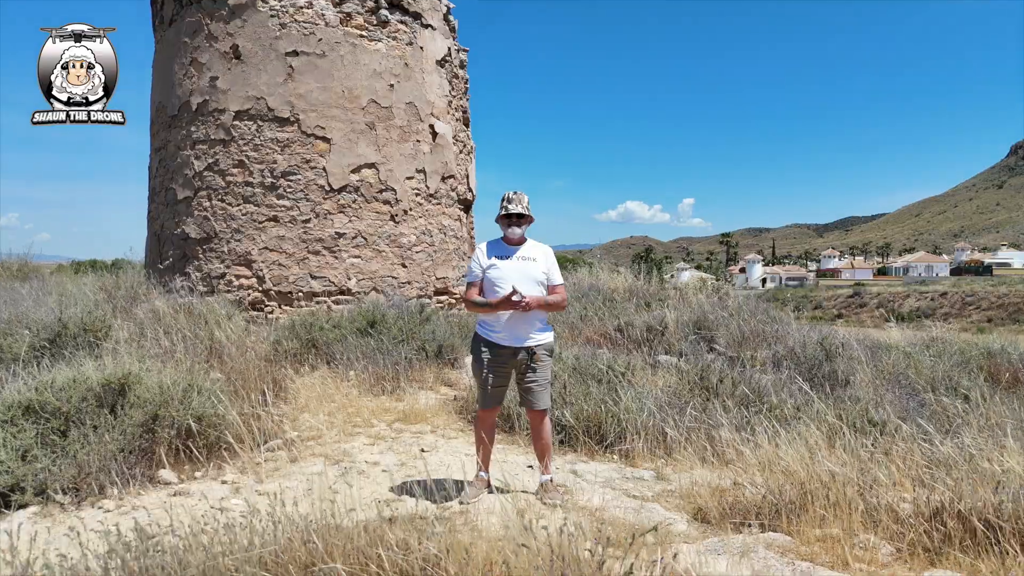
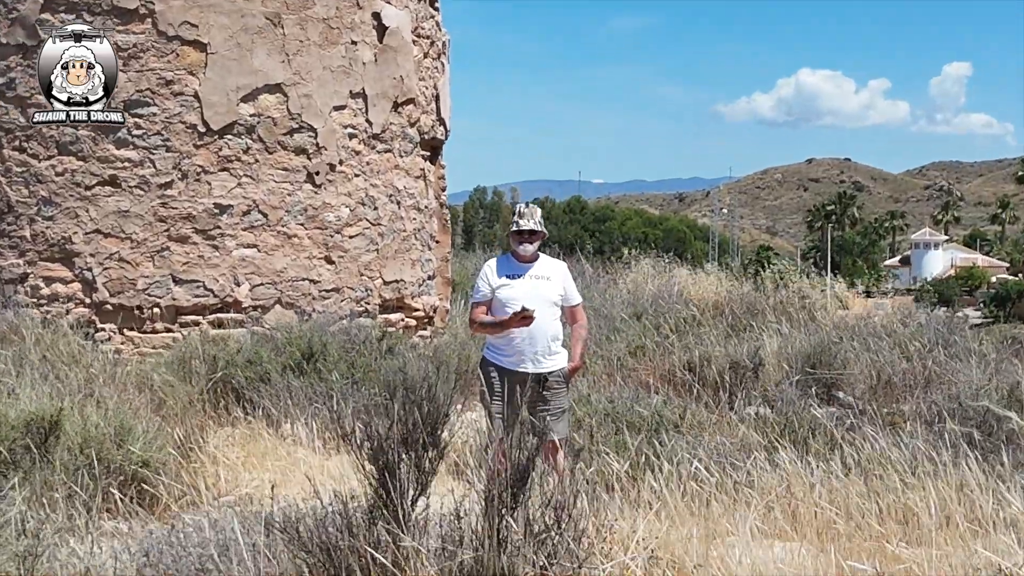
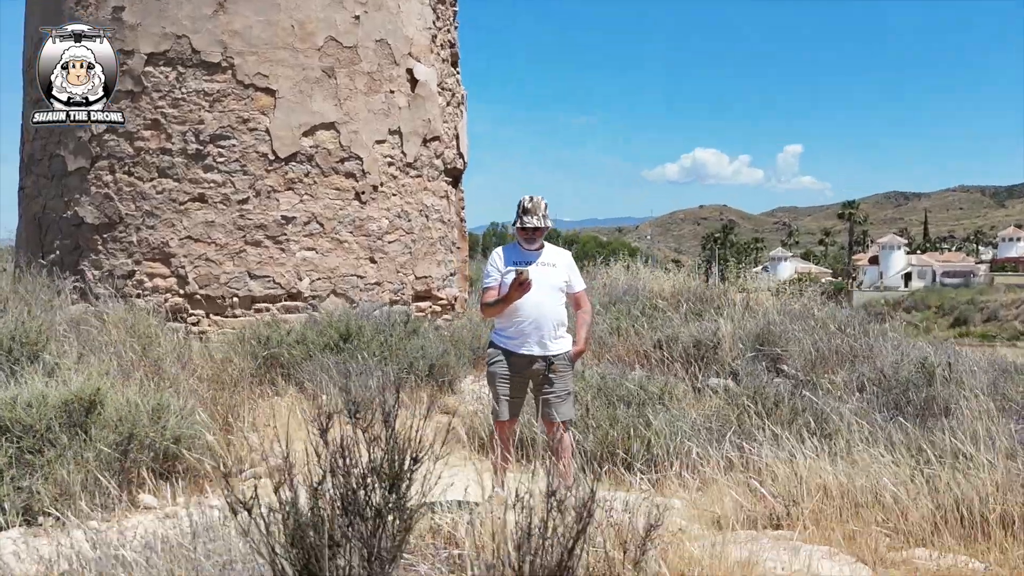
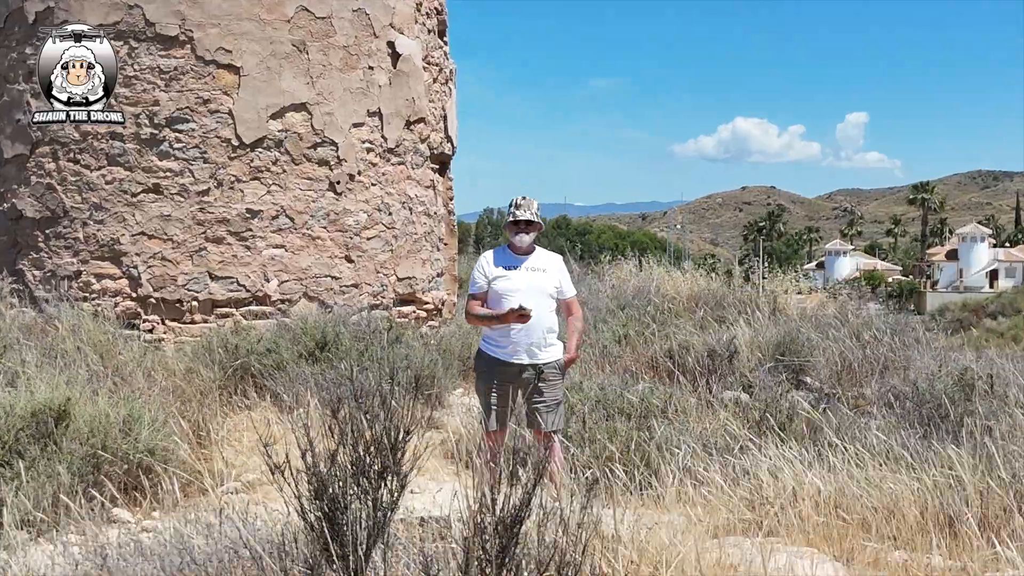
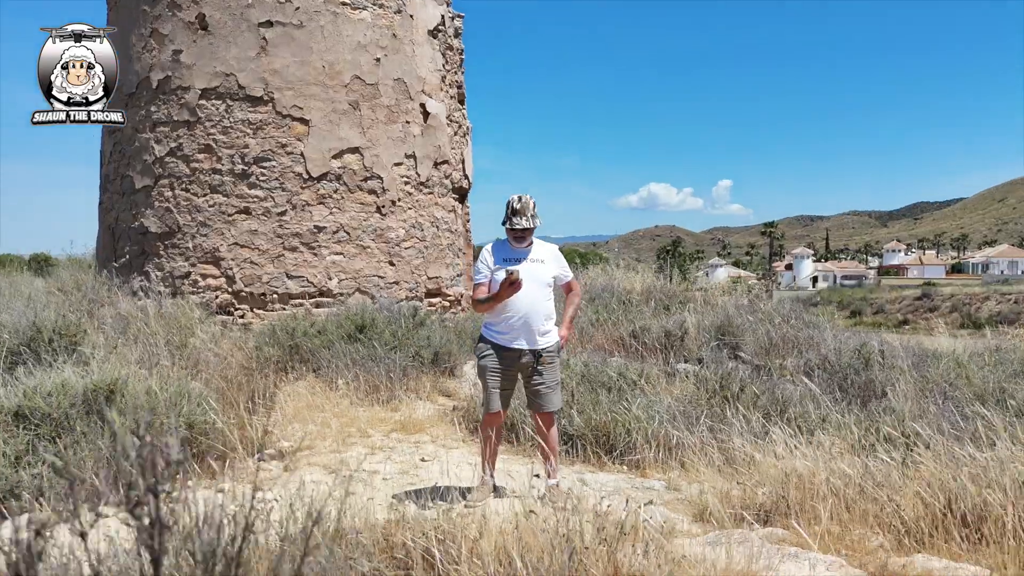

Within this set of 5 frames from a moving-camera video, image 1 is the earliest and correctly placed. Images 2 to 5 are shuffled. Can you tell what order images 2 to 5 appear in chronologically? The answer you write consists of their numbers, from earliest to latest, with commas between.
5, 3, 4, 2
